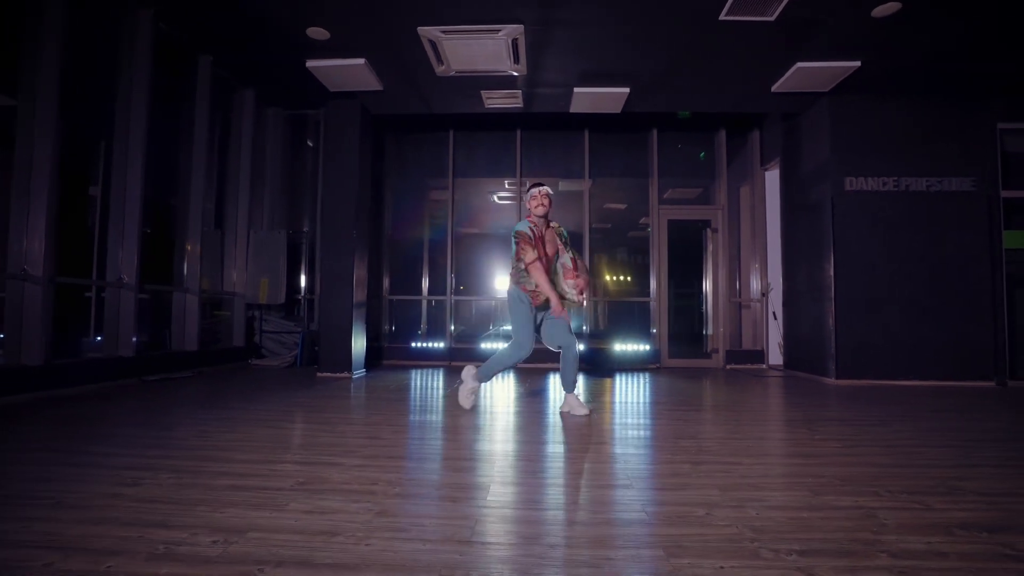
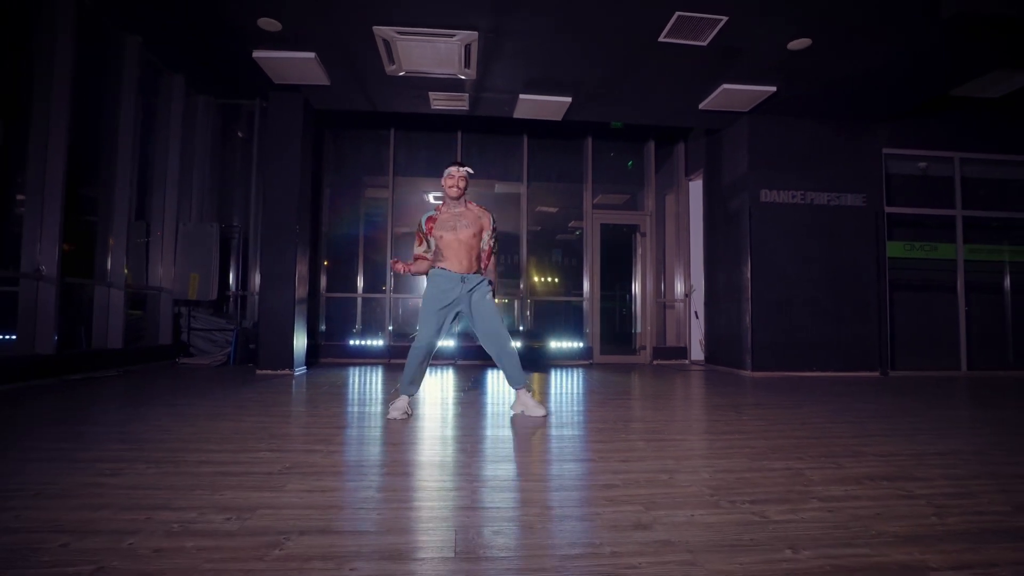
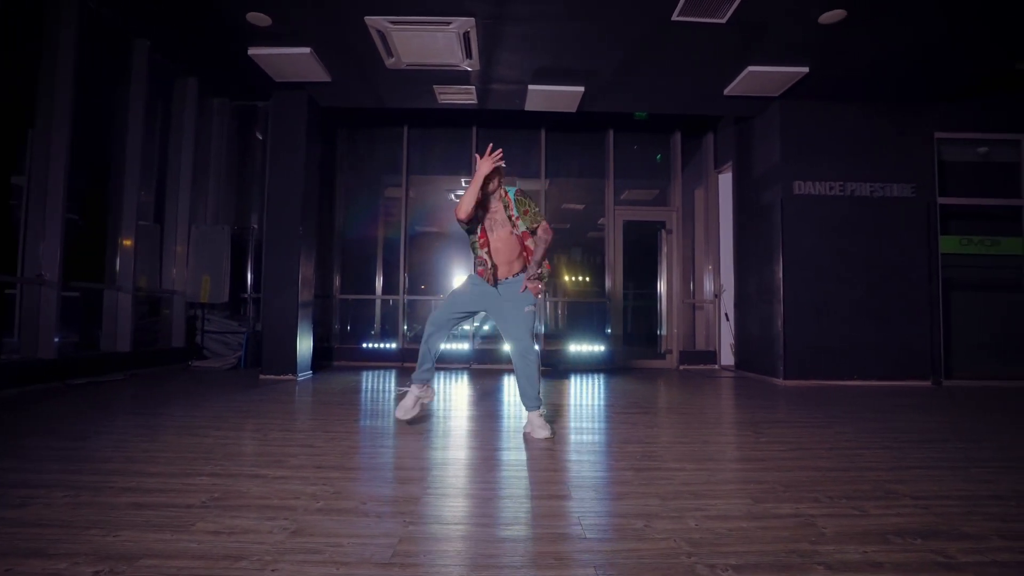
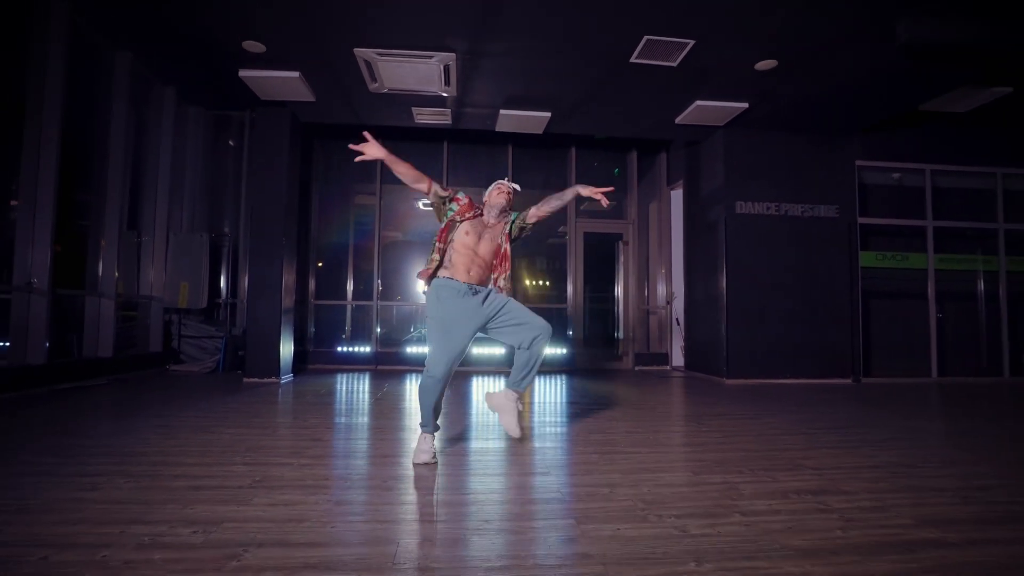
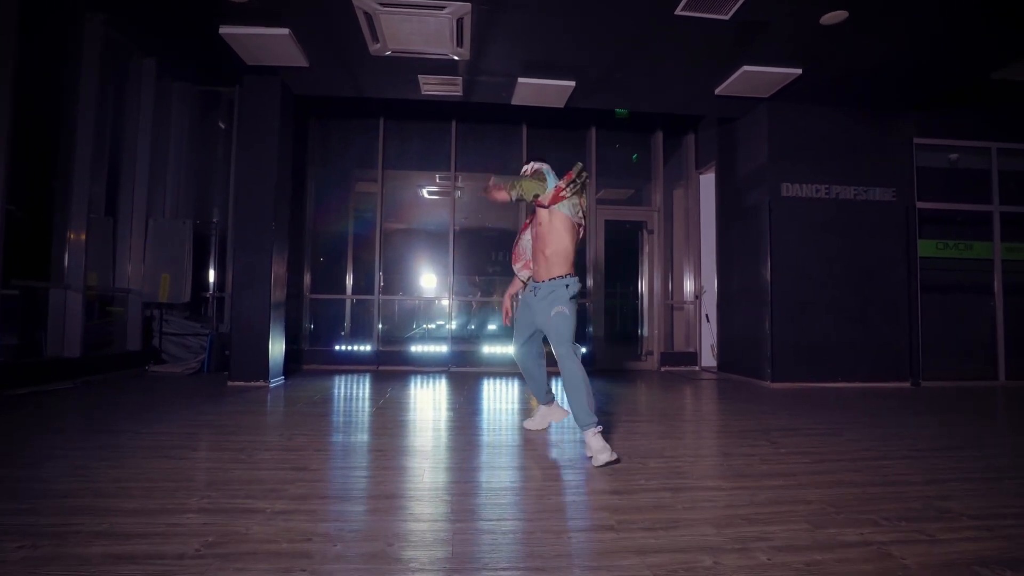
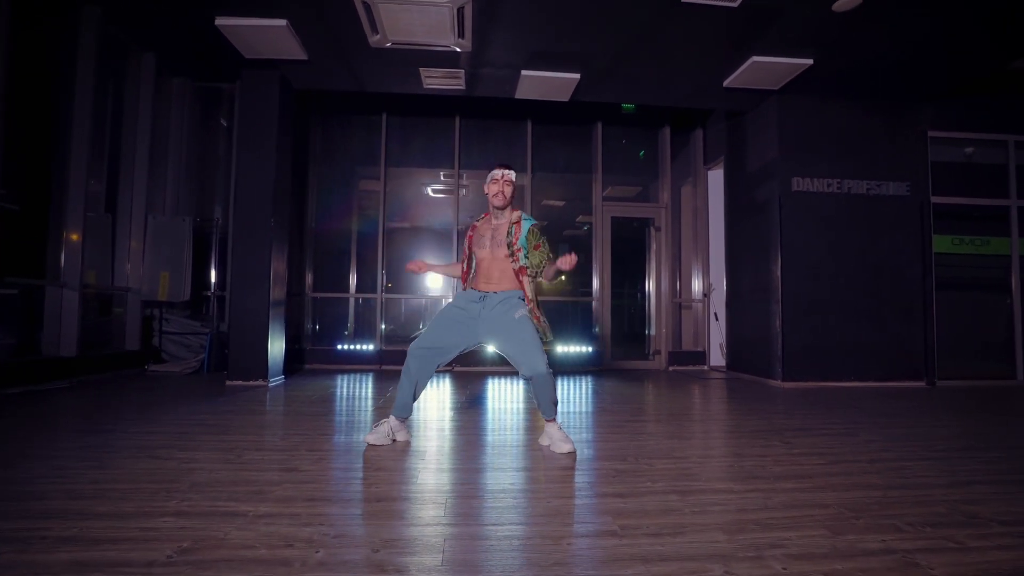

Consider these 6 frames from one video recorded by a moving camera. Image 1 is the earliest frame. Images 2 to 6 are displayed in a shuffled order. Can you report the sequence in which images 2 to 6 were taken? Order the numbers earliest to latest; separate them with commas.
3, 6, 2, 5, 4
